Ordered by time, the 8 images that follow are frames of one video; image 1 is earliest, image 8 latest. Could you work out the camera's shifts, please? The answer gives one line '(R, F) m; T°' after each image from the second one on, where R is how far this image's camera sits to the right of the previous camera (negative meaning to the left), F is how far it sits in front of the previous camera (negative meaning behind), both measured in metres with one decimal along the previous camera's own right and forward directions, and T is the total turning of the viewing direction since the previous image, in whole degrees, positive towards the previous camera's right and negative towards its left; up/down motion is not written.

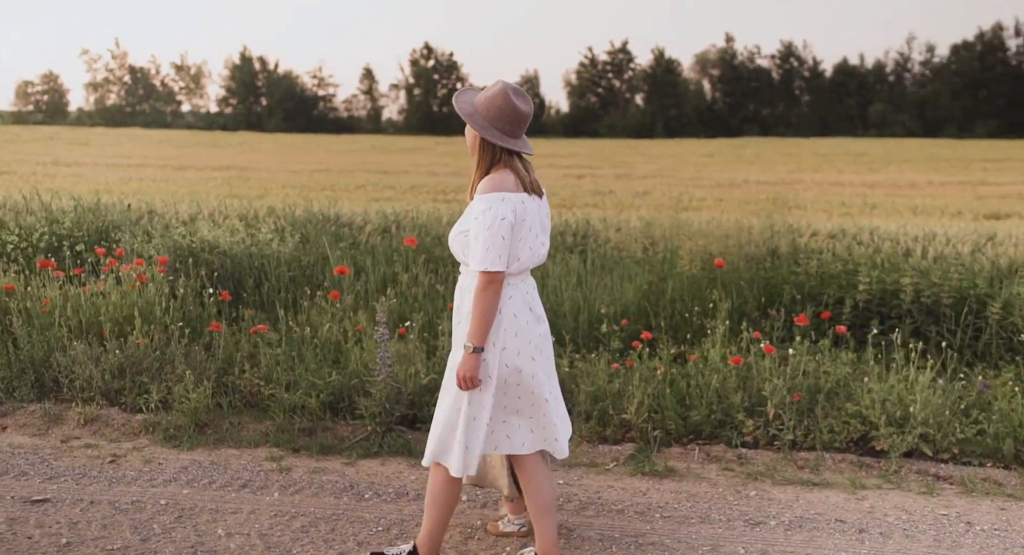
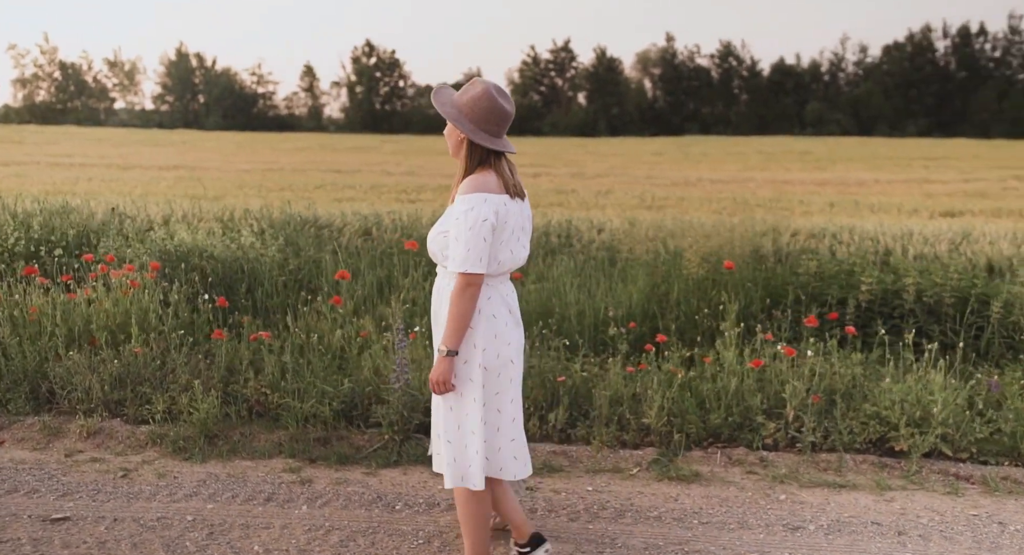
(-0.3, +0.1) m; +3°
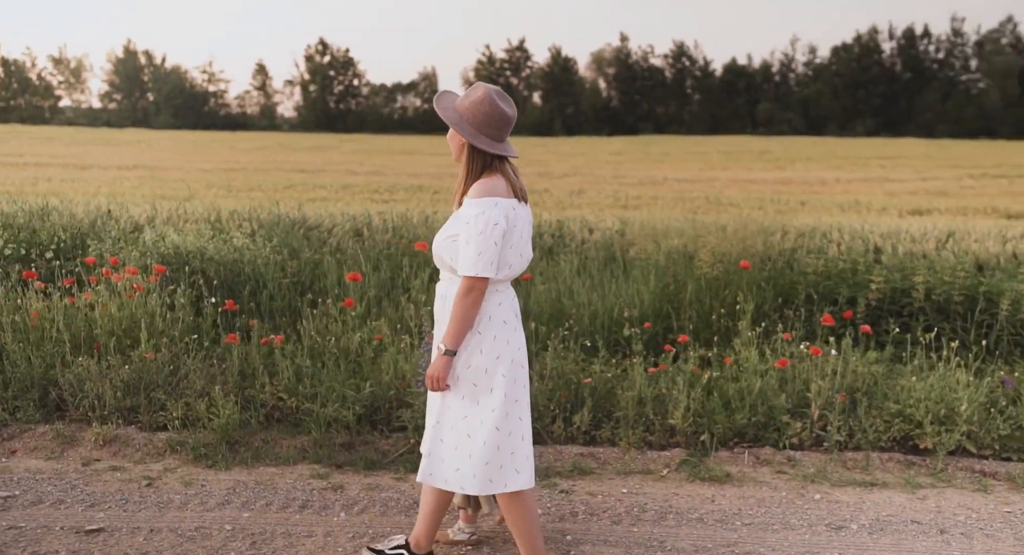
(-0.3, 0.0) m; +2°
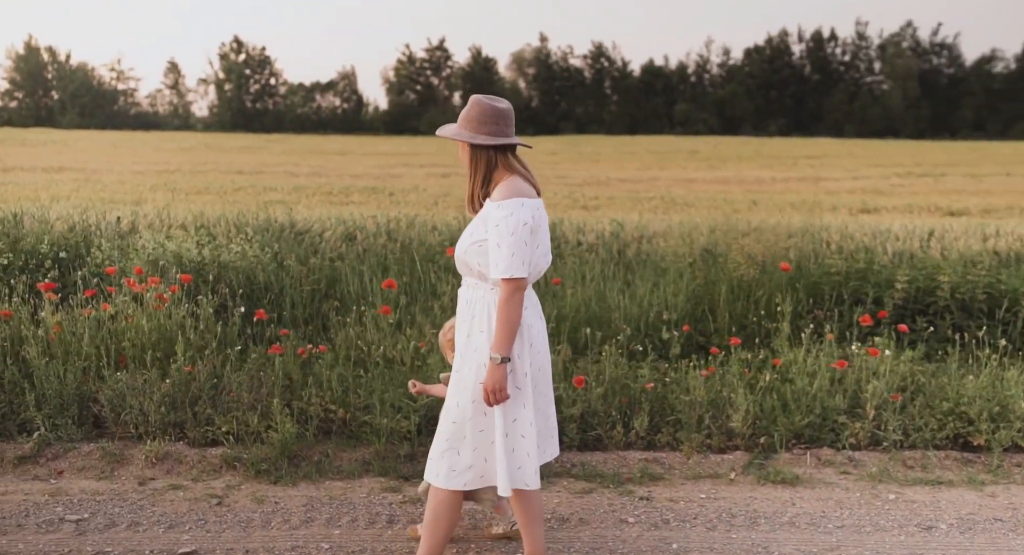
(-0.6, +0.1) m; +3°
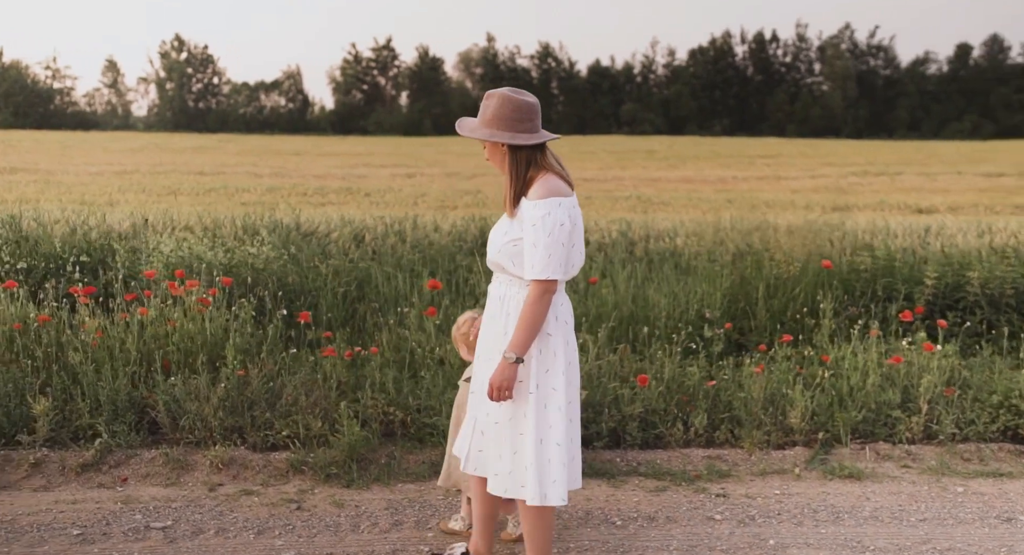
(-0.5, 0.0) m; +2°
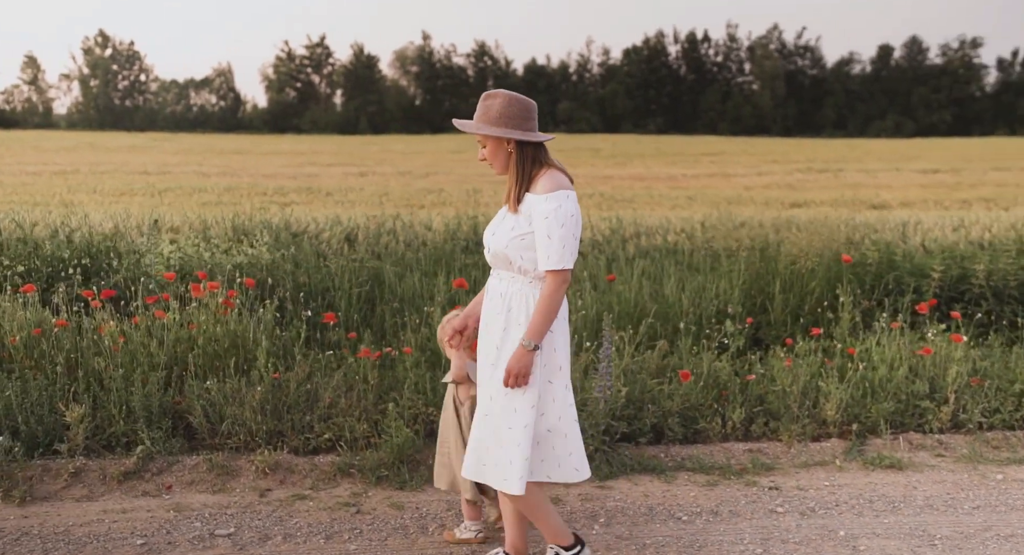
(-0.4, 0.0) m; +3°
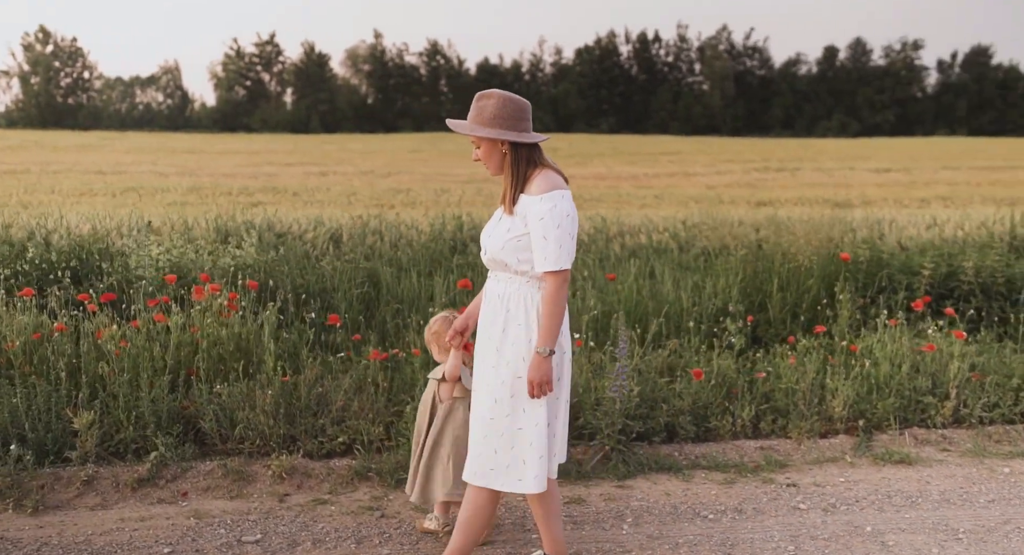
(-0.2, 0.0) m; +2°
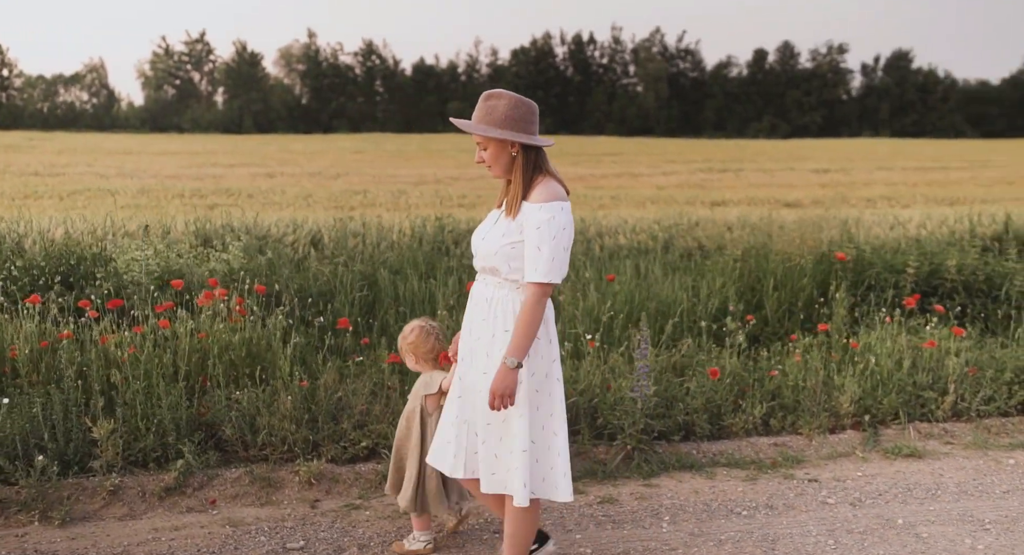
(-0.3, 0.0) m; +3°
